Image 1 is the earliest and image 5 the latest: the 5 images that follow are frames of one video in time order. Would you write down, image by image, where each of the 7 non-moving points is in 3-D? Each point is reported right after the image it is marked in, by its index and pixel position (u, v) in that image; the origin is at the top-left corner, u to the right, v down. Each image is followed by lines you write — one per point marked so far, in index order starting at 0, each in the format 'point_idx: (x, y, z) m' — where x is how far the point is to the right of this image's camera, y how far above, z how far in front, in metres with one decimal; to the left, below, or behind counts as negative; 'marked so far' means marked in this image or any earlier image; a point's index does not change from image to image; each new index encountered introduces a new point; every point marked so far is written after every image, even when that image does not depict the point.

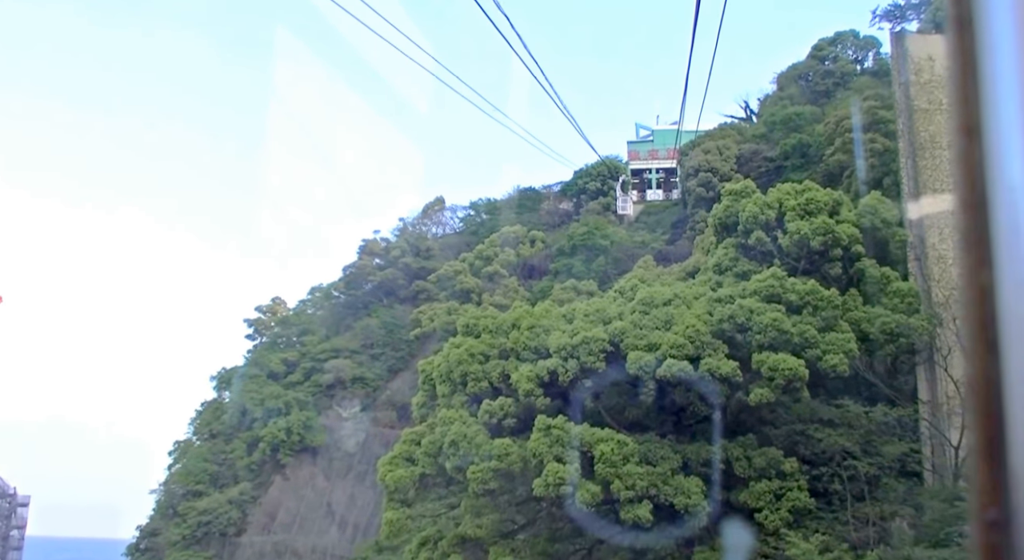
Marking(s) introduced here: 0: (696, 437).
0: (+2.4, -1.9, +11.1) m
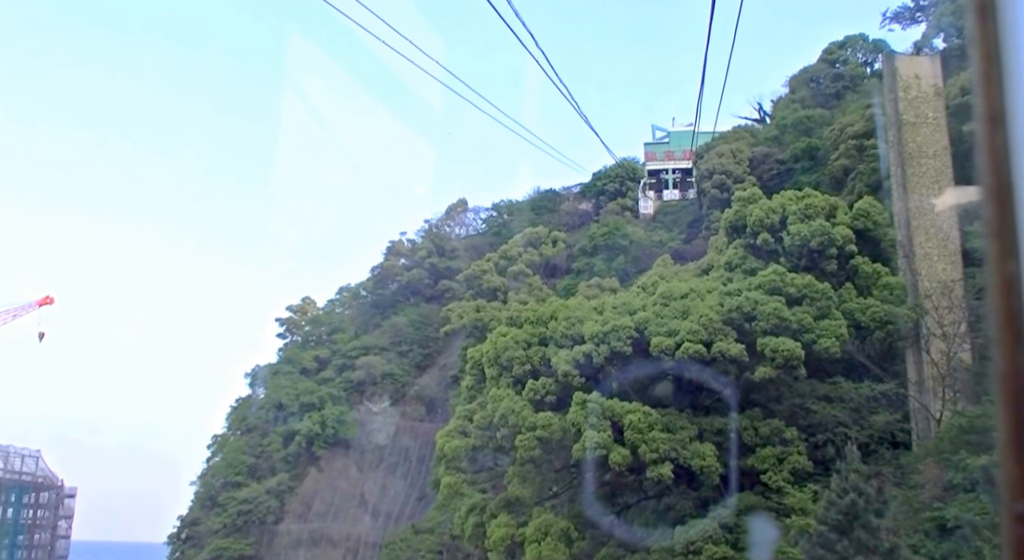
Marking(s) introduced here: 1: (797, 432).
0: (+2.7, -1.8, +11.4) m
1: (+3.7, -1.9, +10.9) m
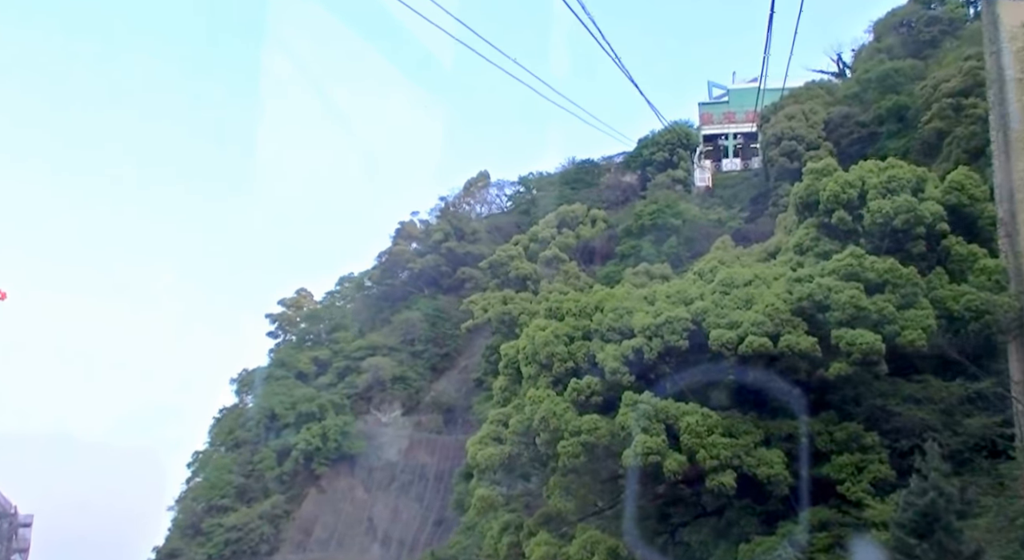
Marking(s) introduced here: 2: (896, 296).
0: (+3.1, -1.6, +9.8) m
1: (+4.1, -1.8, +9.3) m
2: (+4.4, -0.2, +9.6) m
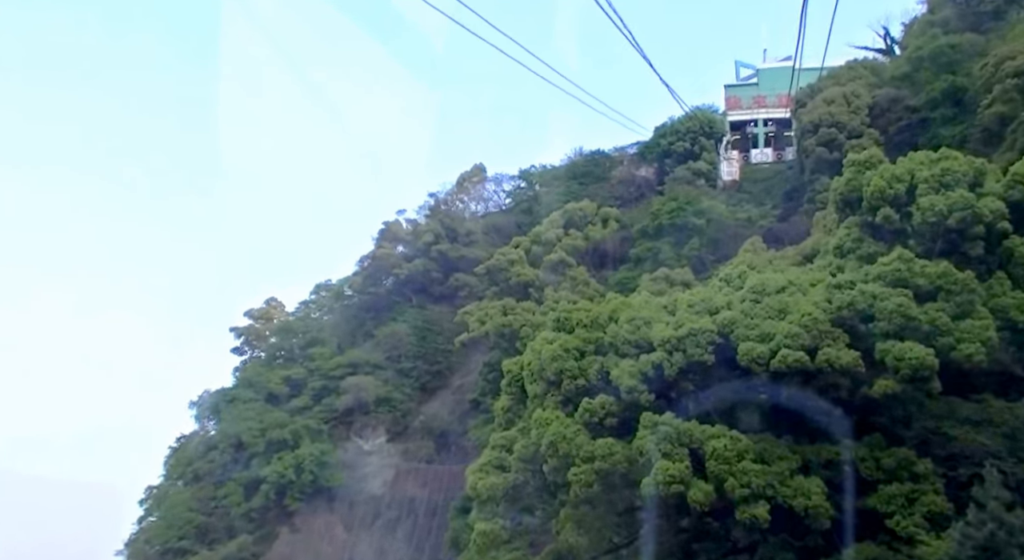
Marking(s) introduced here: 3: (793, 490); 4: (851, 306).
0: (+3.2, -1.7, +8.7) m
1: (+4.1, -1.8, +8.1) m
2: (+4.5, -0.2, +8.5) m
3: (+2.7, -2.0, +8.0) m
4: (+3.5, -0.3, +8.7) m
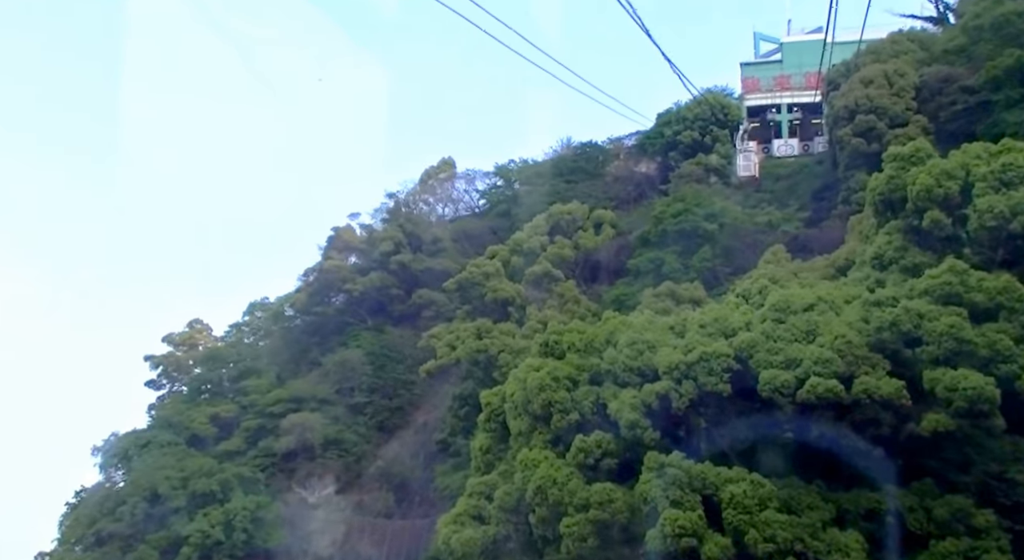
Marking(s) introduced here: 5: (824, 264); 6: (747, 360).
0: (+3.0, -1.9, +7.4) m
1: (+4.0, -2.0, +6.8) m
2: (+4.3, -0.4, +7.1) m
3: (+2.5, -2.2, +6.7) m
4: (+3.4, -0.4, +7.3) m
5: (+3.8, +0.2, +10.2) m
6: (+2.2, -0.8, +7.8) m
